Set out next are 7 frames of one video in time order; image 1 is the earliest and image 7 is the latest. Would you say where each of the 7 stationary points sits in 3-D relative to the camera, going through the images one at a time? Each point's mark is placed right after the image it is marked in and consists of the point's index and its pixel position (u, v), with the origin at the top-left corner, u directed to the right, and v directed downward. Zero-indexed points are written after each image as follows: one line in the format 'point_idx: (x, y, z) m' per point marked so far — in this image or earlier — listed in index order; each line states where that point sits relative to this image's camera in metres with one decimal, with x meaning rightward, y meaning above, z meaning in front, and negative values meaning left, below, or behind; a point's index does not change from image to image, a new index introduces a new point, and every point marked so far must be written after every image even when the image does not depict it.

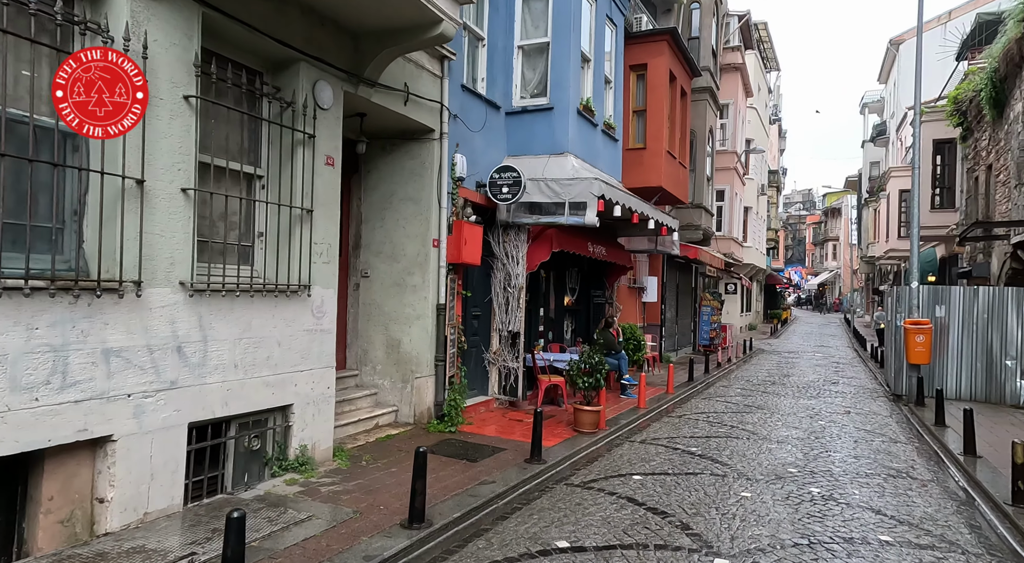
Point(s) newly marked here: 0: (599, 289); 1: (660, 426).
0: (+1.9, -0.2, +15.0) m
1: (+2.2, -2.2, +10.5) m
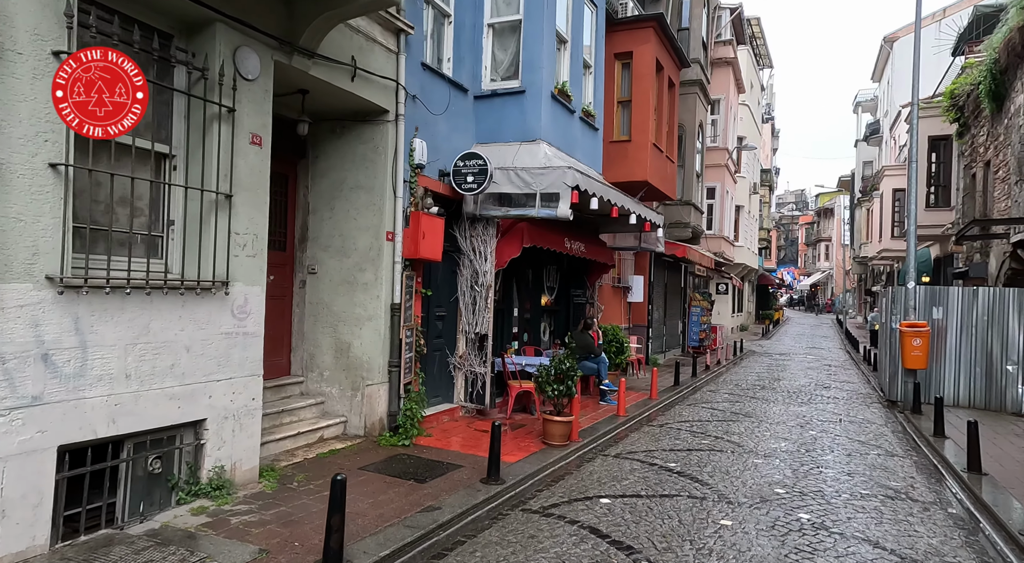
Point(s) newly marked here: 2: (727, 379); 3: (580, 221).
0: (+1.4, -0.1, +14.2) m
1: (+1.7, -2.2, +9.7) m
2: (+5.7, -2.6, +18.4) m
3: (+1.2, +1.1, +12.7) m
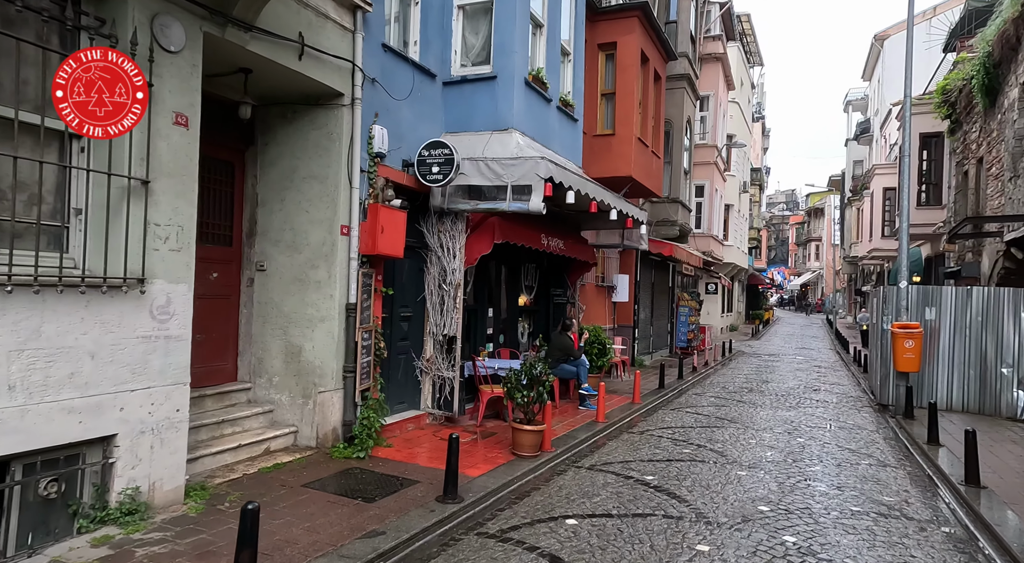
0: (+0.9, -0.1, +13.7) m
1: (+1.4, -2.1, +9.1) m
2: (+5.2, -2.6, +17.9) m
3: (+0.7, +1.1, +12.1) m
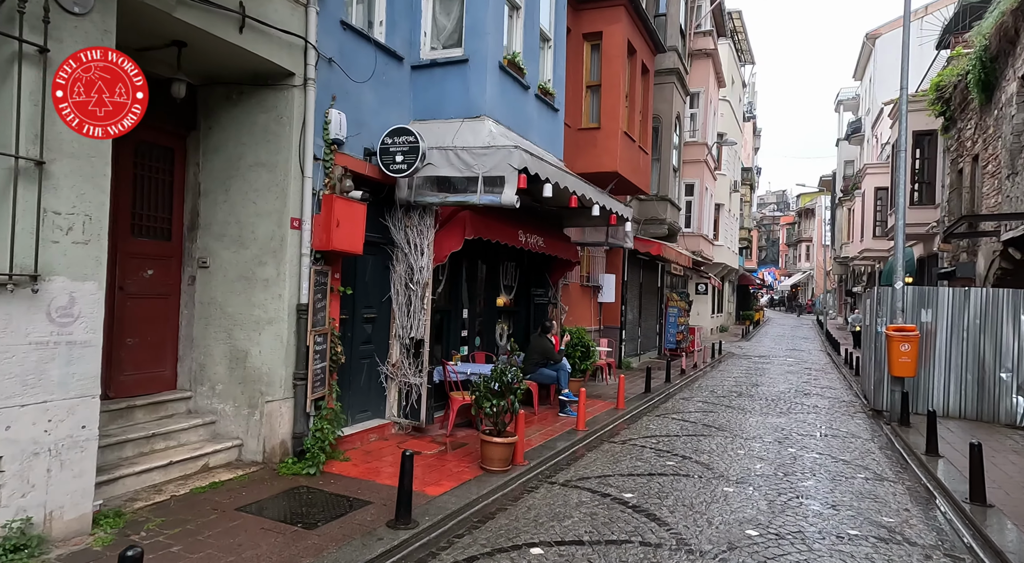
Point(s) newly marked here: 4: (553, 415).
0: (+0.6, -0.1, +13.0) m
1: (+1.0, -2.1, +8.5) m
2: (+4.7, -2.6, +17.3) m
3: (+0.4, +1.1, +11.5) m
4: (+0.6, -2.1, +10.9) m
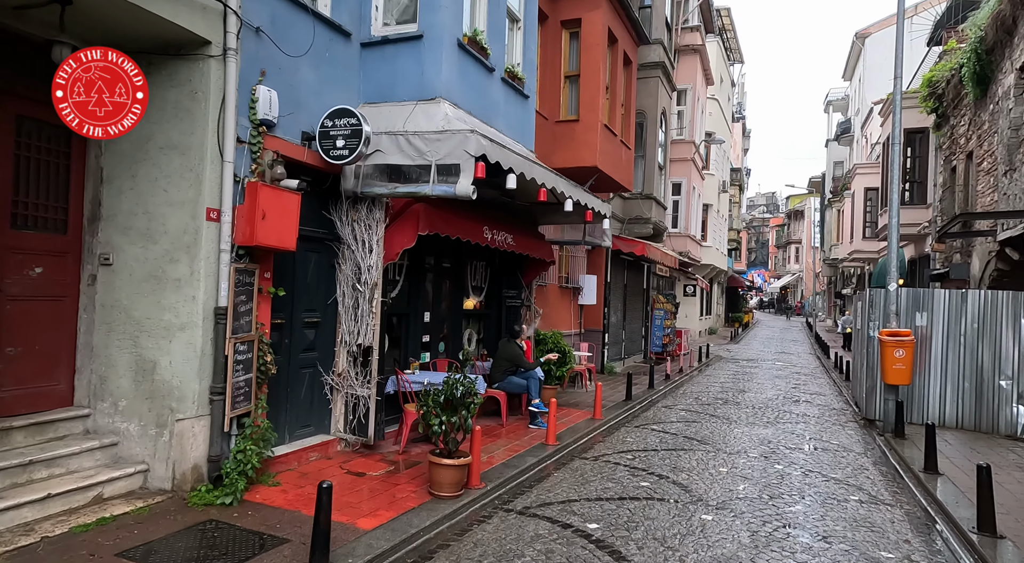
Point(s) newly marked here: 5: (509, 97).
0: (0.0, -0.1, +12.2) m
1: (+0.6, -2.2, +7.7) m
2: (+4.2, -2.6, +16.5) m
3: (-0.1, +1.1, +10.6) m
4: (+0.2, -2.1, +10.1) m
5: (0.0, +2.5, +9.3) m
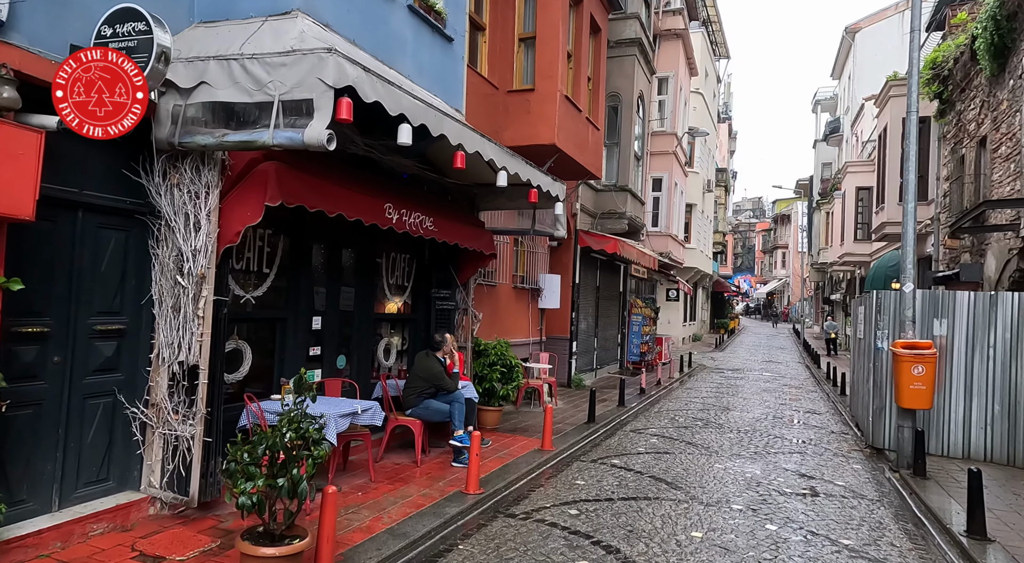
0: (-0.9, -0.1, +10.0) m
1: (-0.3, -2.1, +5.5) m
2: (+3.1, -2.6, +14.3) m
3: (-1.0, +1.2, +8.4) m
4: (-0.8, -2.1, +7.9) m
5: (-0.9, +2.5, +7.1) m
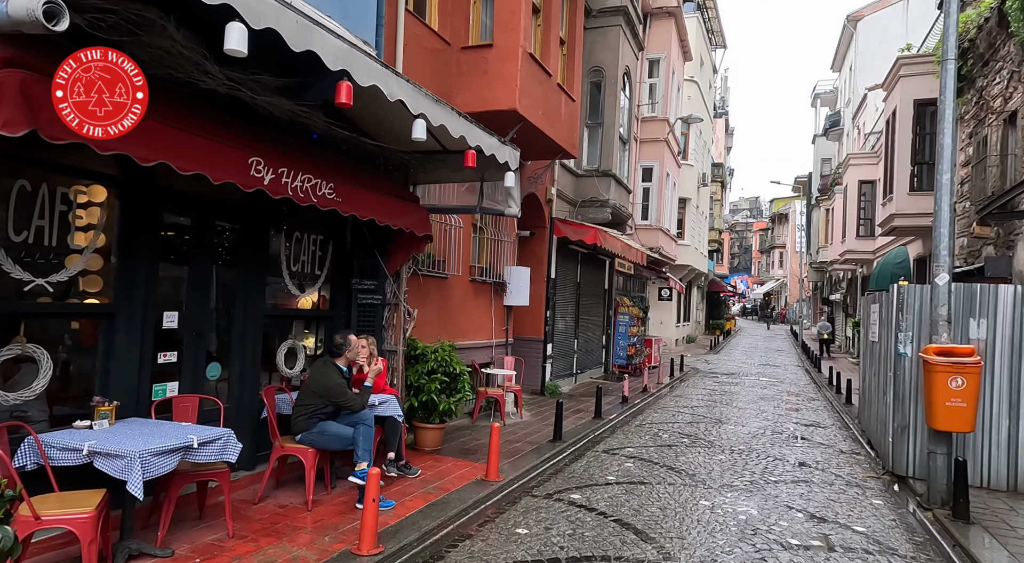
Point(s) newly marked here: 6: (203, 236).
0: (-1.6, 0.0, +8.1) m
1: (-1.0, -2.0, +3.6) m
2: (+2.4, -2.5, +12.5) m
3: (-1.7, +1.3, +6.5) m
4: (-1.5, -1.9, +6.0) m
5: (-1.6, +2.6, +5.2) m
6: (-2.6, +0.4, +6.0) m
